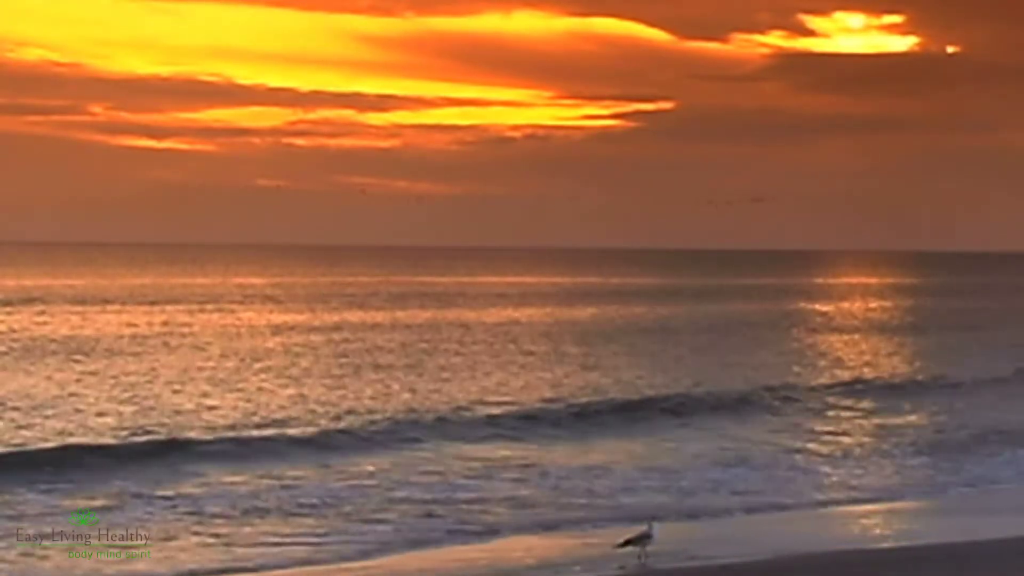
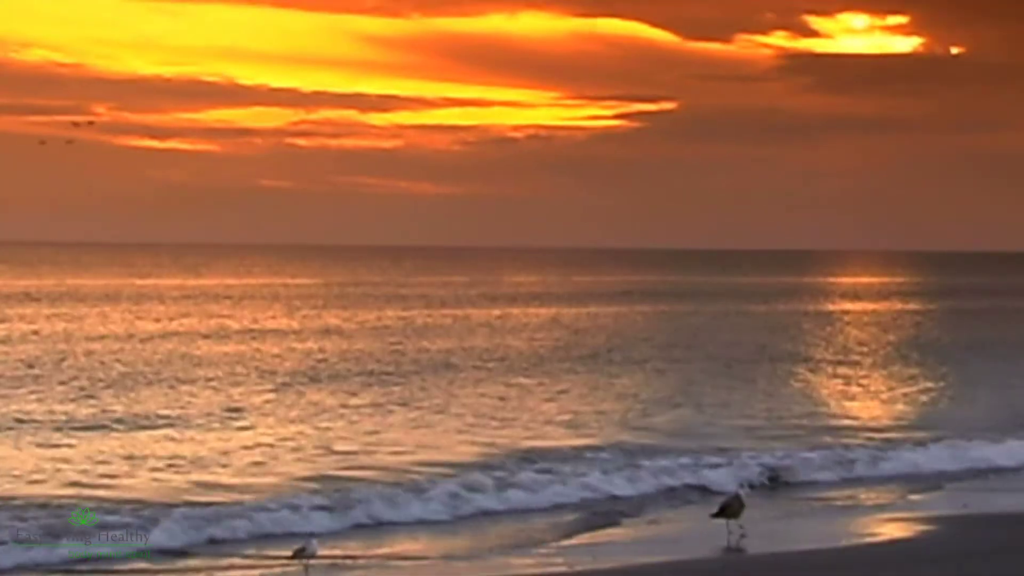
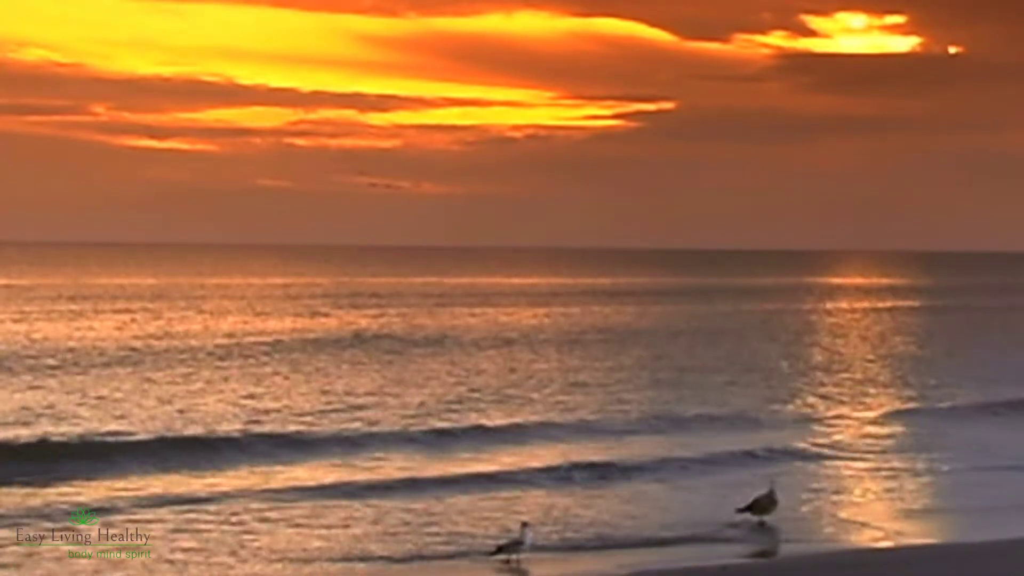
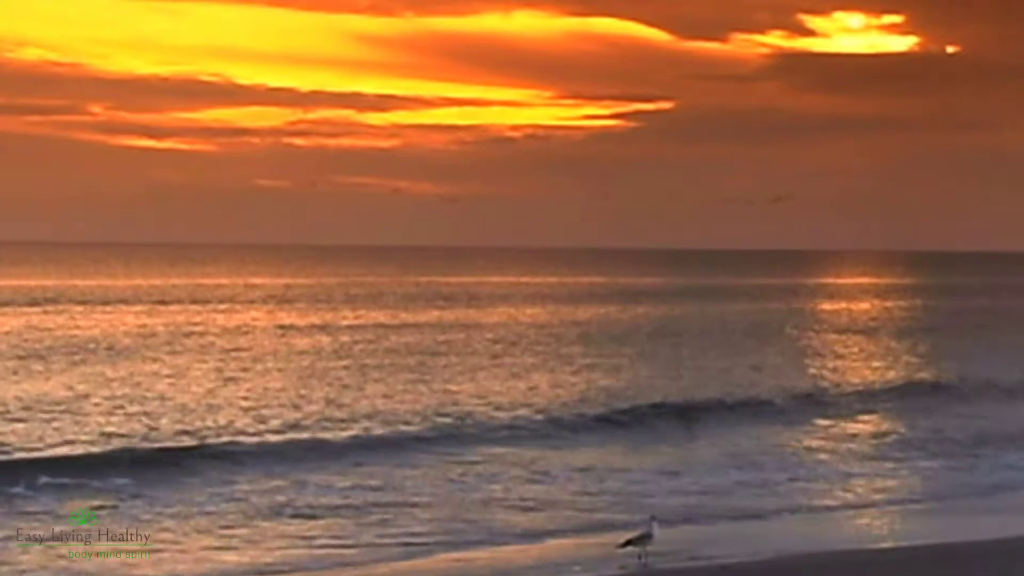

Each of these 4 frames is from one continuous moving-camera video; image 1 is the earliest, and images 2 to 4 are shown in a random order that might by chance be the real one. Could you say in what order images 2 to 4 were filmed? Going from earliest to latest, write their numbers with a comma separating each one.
4, 2, 3
